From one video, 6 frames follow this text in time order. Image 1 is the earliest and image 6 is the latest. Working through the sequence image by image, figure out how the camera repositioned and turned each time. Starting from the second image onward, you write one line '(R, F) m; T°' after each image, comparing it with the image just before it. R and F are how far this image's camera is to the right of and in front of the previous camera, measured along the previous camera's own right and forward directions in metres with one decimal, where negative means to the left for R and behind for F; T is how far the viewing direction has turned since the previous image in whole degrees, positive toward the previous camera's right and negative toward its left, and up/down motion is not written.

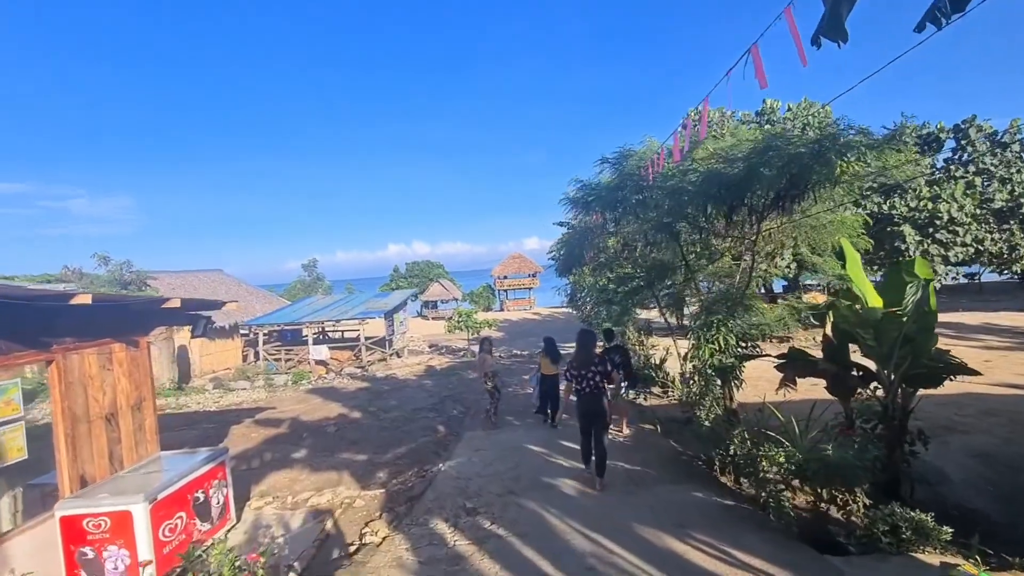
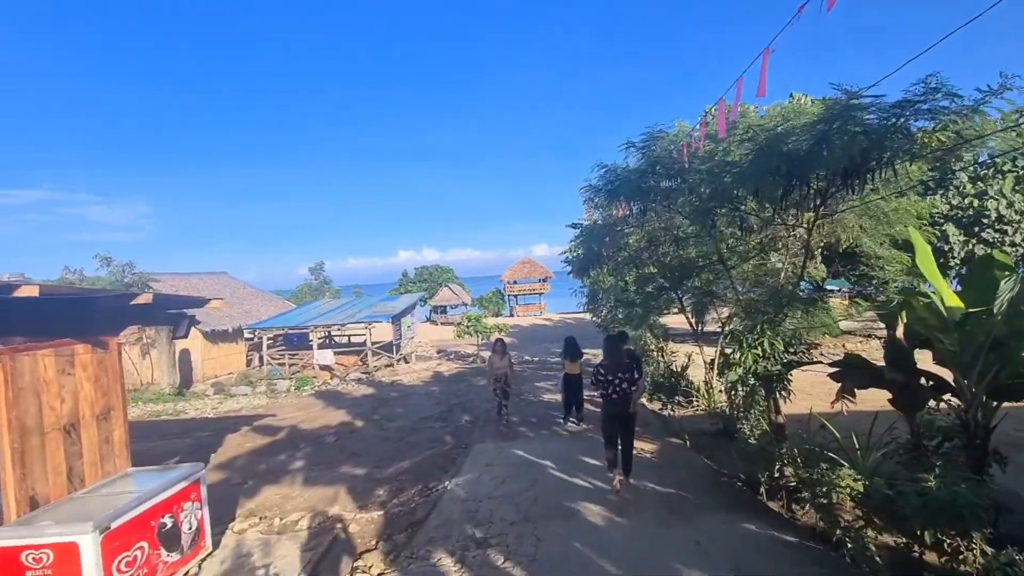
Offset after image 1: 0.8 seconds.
(-0.1, +0.8) m; -1°
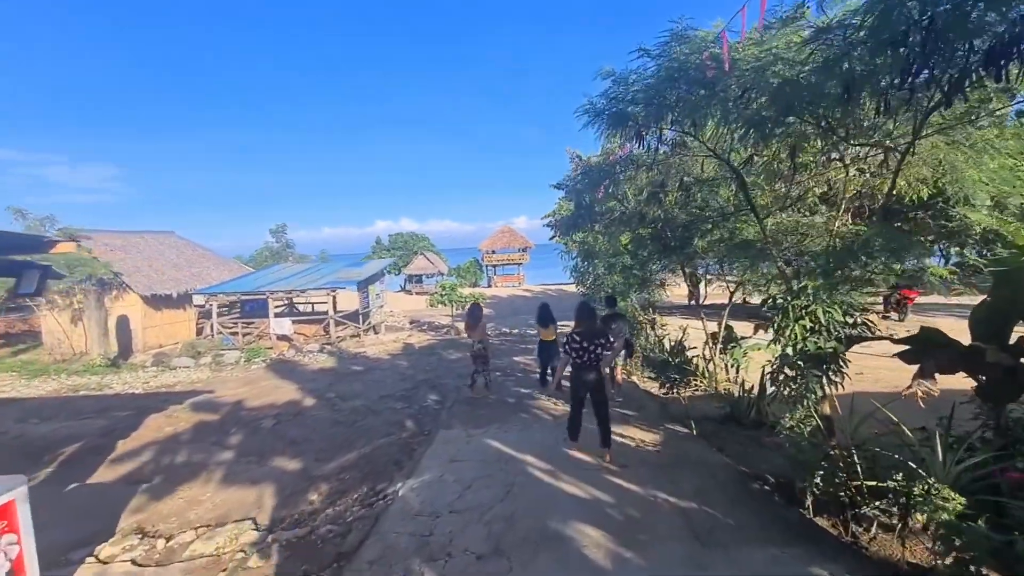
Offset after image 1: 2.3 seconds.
(+0.1, +1.7) m; +3°
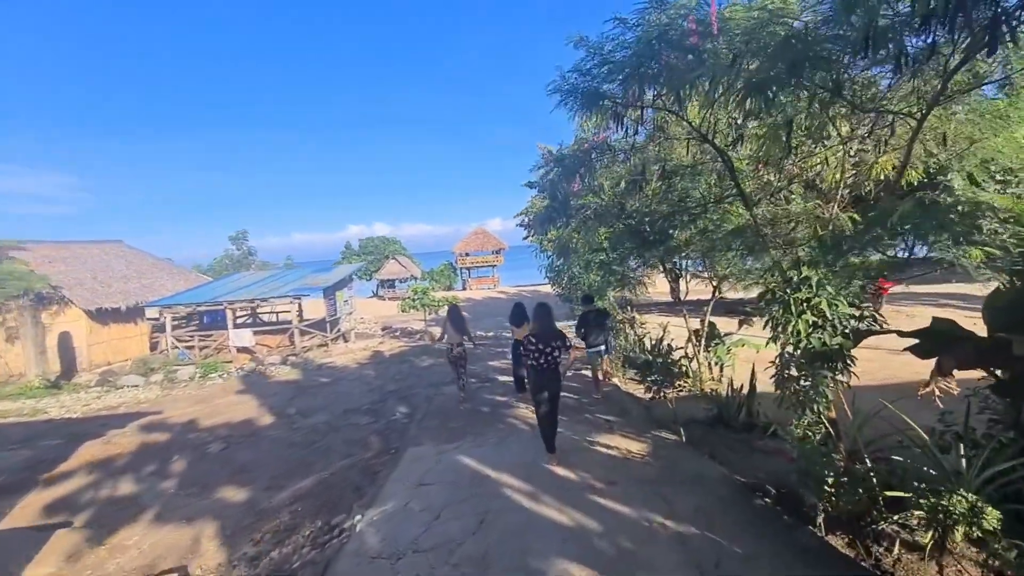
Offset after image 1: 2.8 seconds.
(+0.1, +0.7) m; +3°
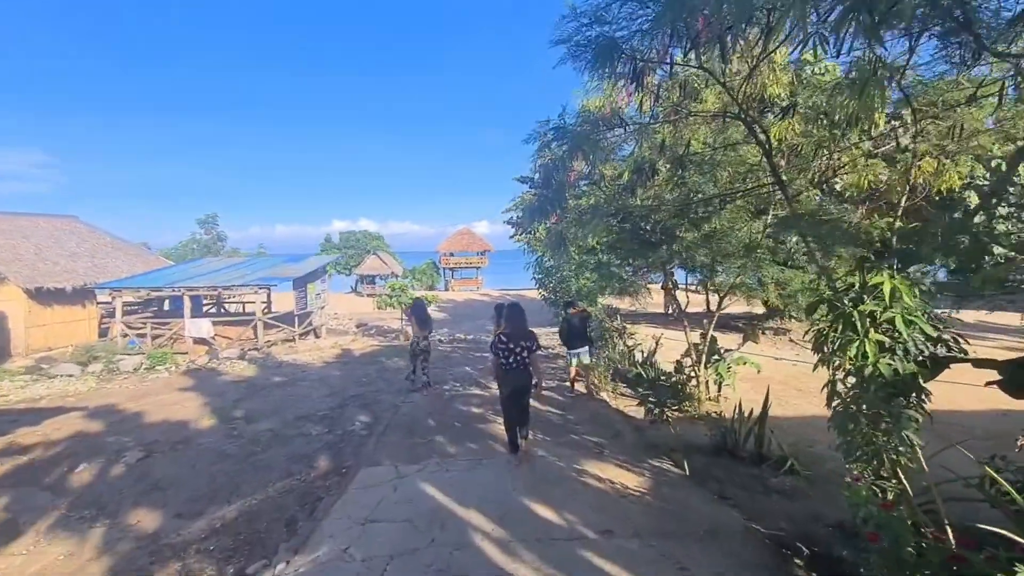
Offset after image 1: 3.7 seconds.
(0.0, +1.1) m; +2°
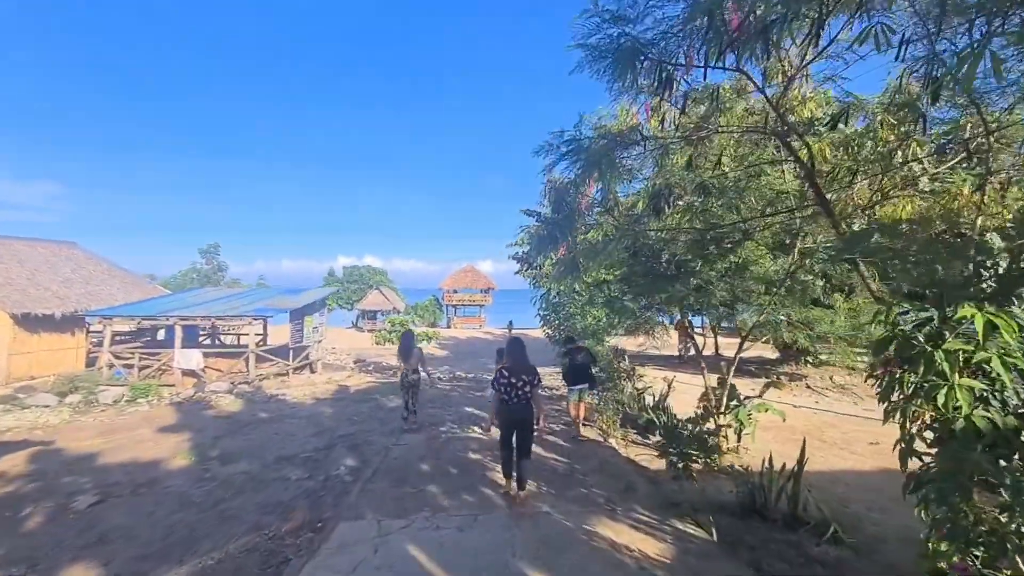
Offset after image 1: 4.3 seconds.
(0.0, +0.6) m; 0°
